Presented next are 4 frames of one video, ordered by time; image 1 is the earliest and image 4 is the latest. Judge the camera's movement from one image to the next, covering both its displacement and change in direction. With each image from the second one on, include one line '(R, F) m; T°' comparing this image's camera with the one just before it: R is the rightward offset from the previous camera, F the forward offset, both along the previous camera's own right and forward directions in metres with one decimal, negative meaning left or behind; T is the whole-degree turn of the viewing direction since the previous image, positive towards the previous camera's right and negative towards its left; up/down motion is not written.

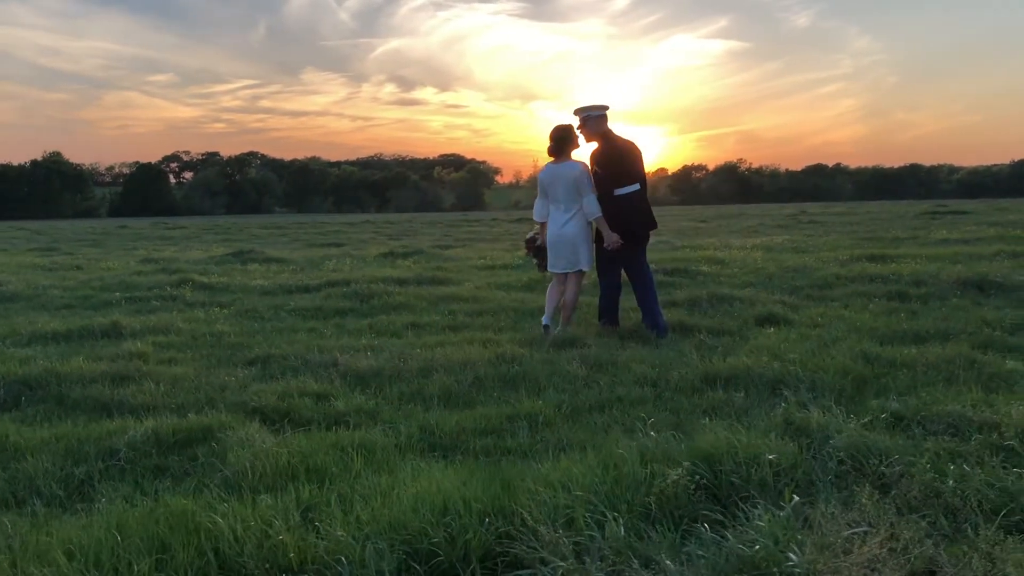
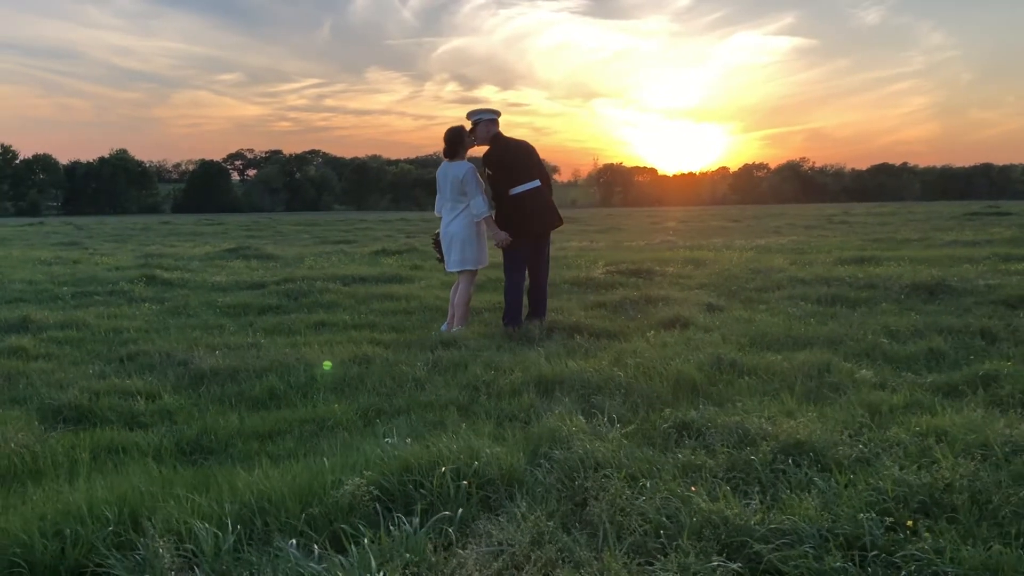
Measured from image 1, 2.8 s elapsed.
(+1.3, +0.2) m; -4°
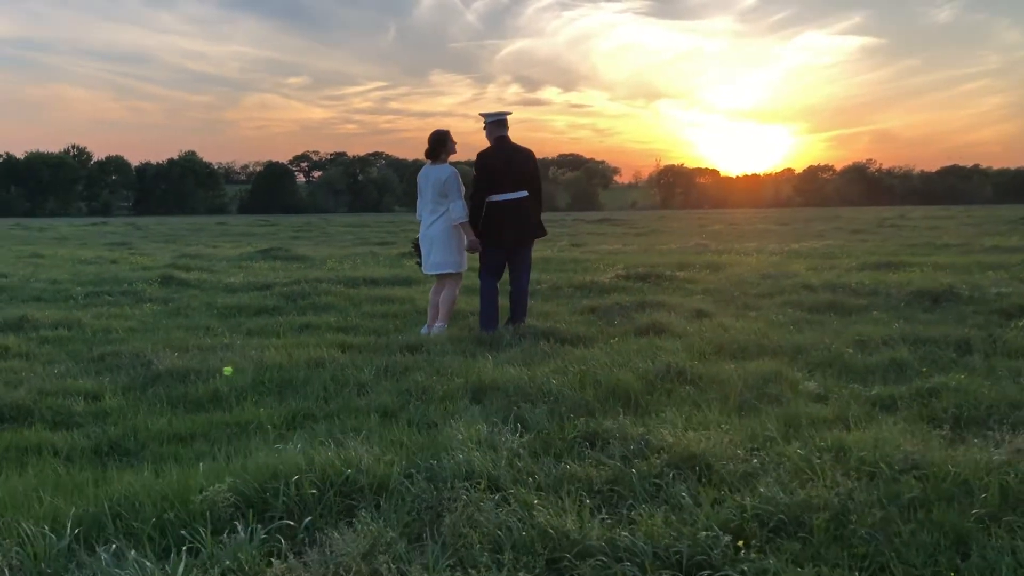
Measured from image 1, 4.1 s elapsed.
(+0.7, 0.0) m; -4°
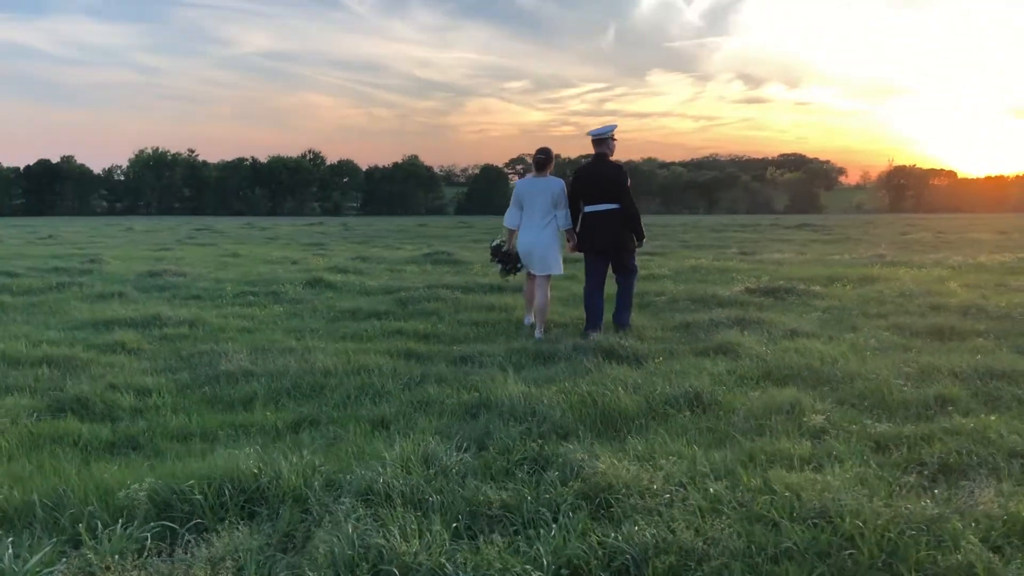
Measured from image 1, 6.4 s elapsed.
(+1.1, 0.0) m; -13°
